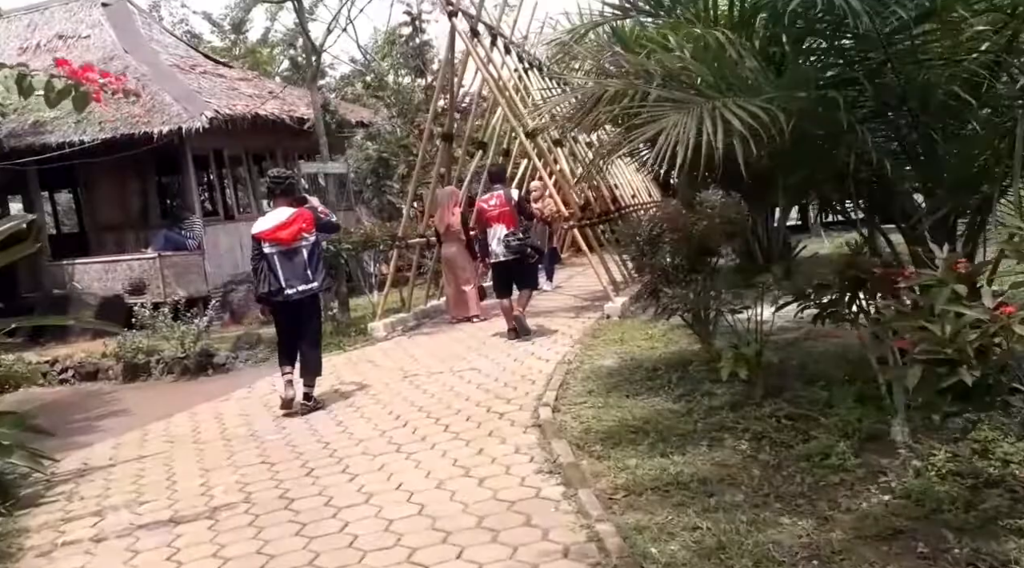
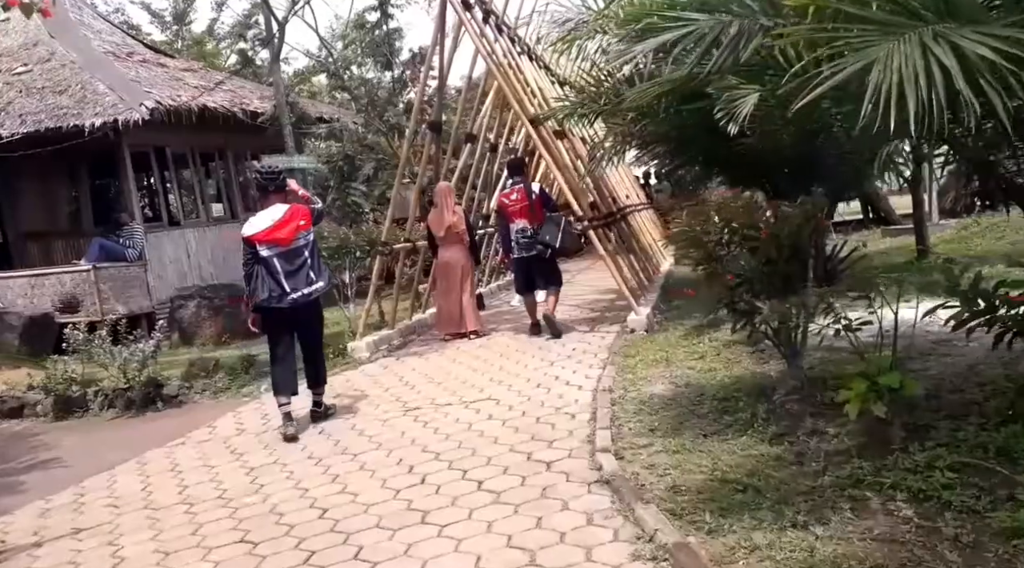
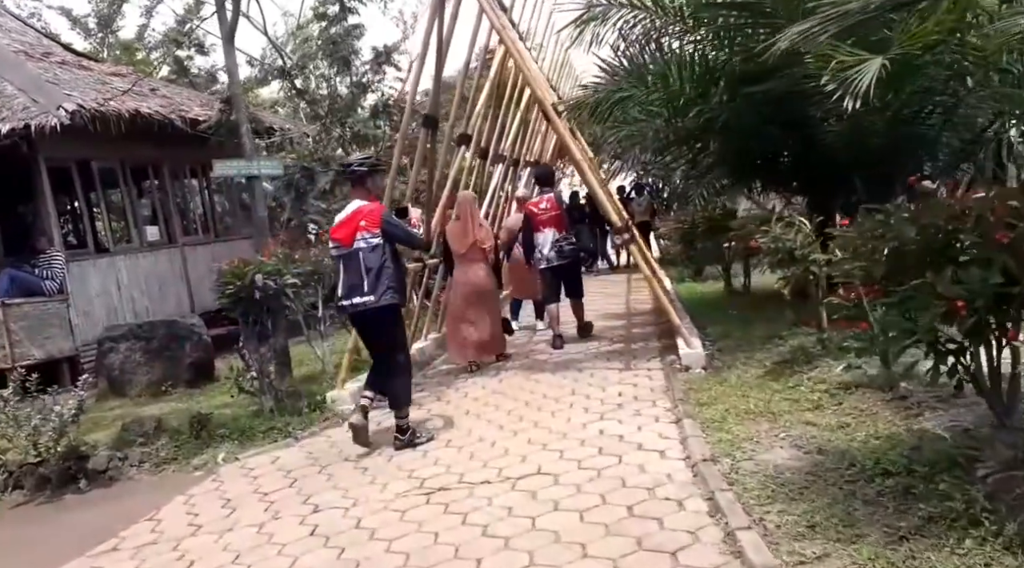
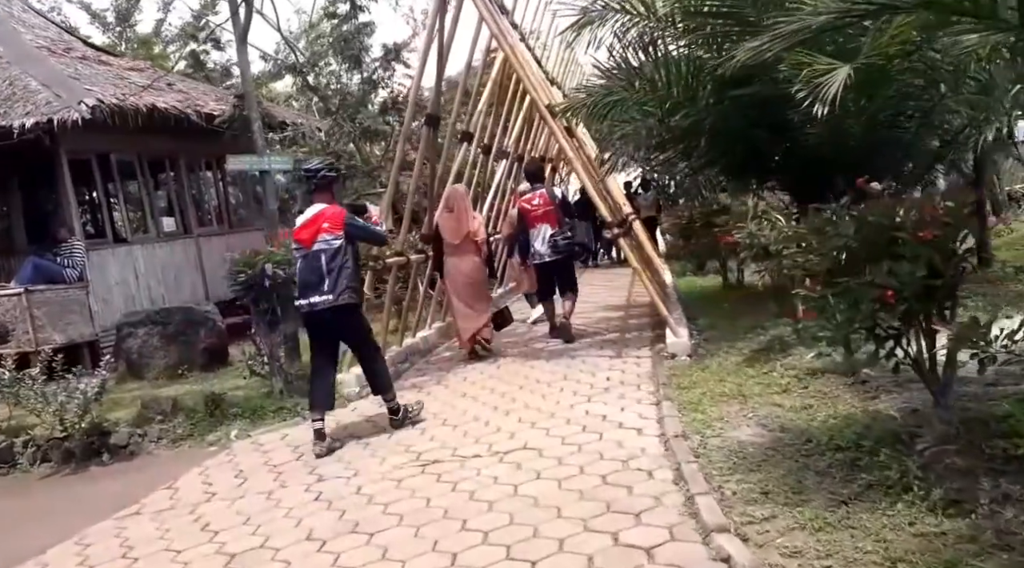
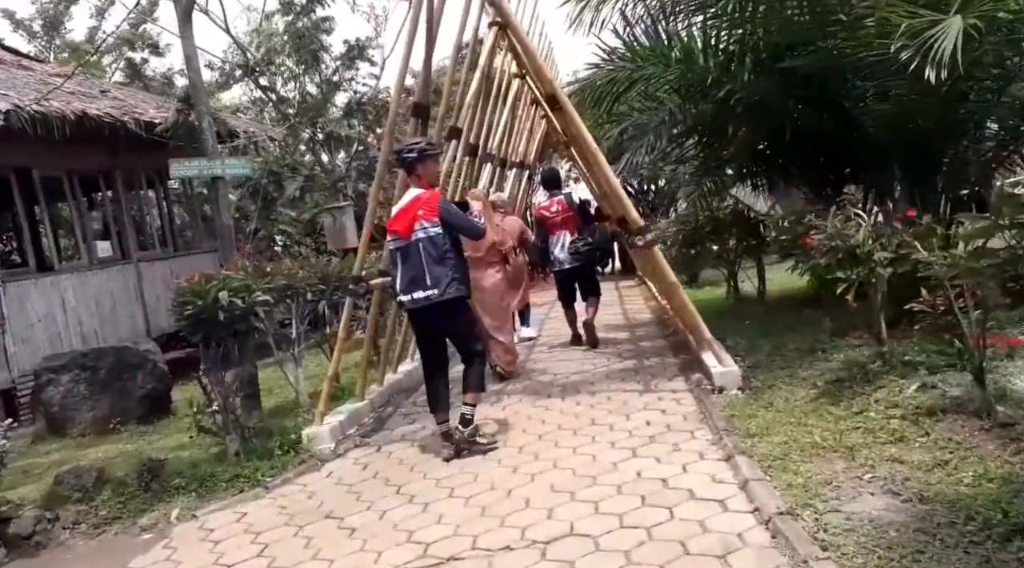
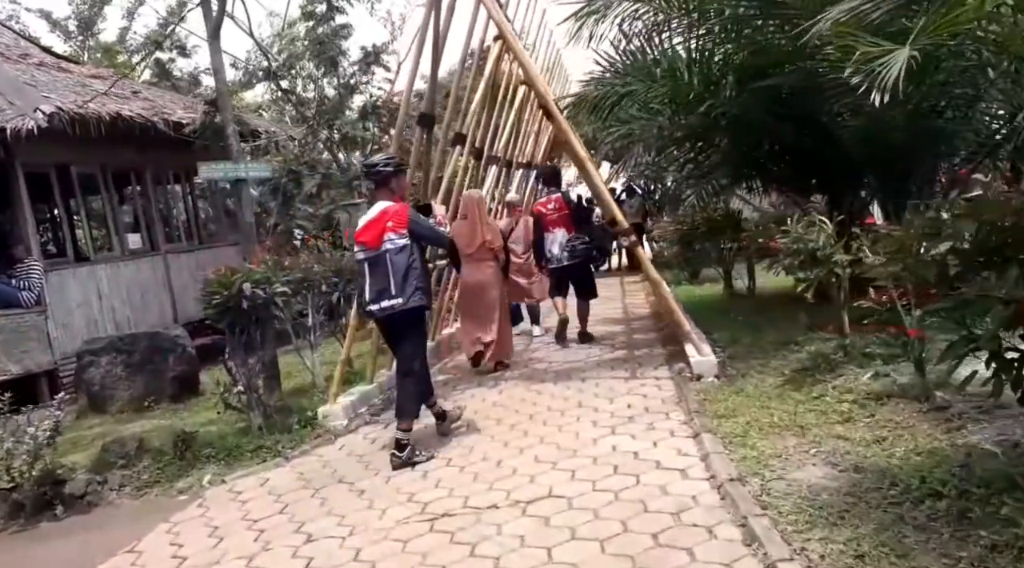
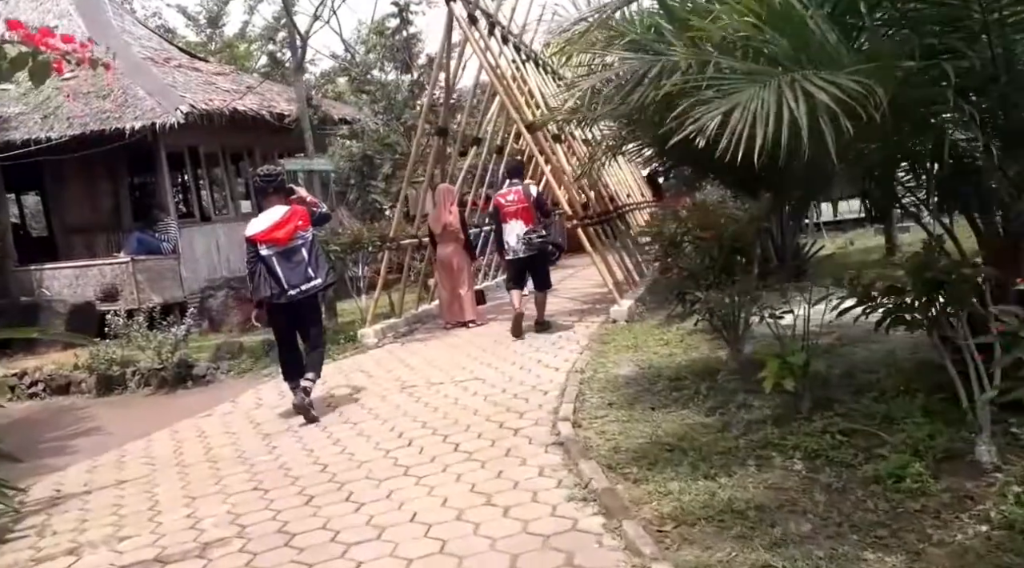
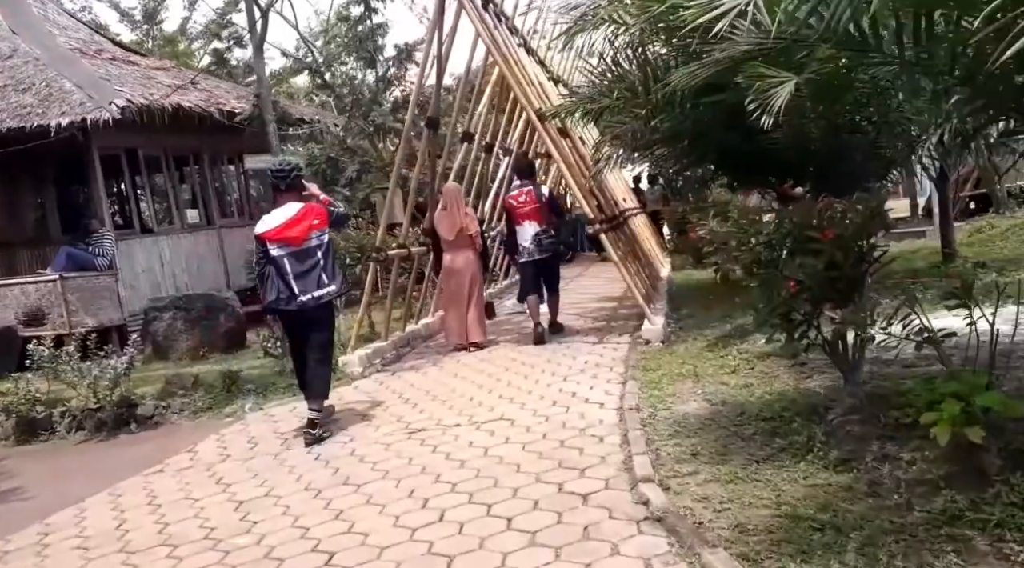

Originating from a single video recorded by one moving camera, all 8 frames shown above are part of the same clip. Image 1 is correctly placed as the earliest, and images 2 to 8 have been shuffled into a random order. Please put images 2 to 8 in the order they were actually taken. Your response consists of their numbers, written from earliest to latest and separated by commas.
7, 2, 8, 4, 3, 6, 5
